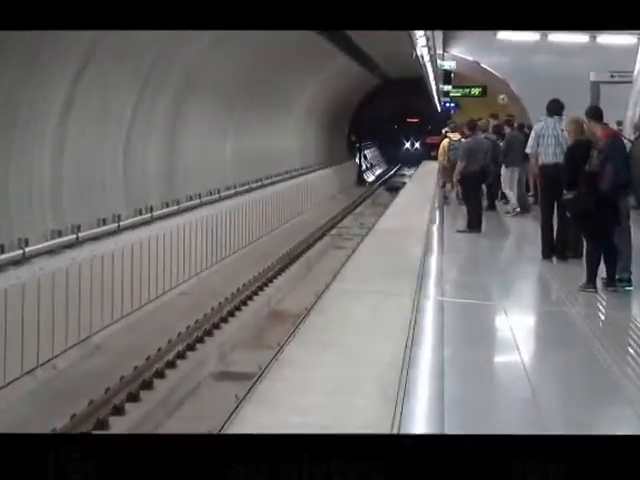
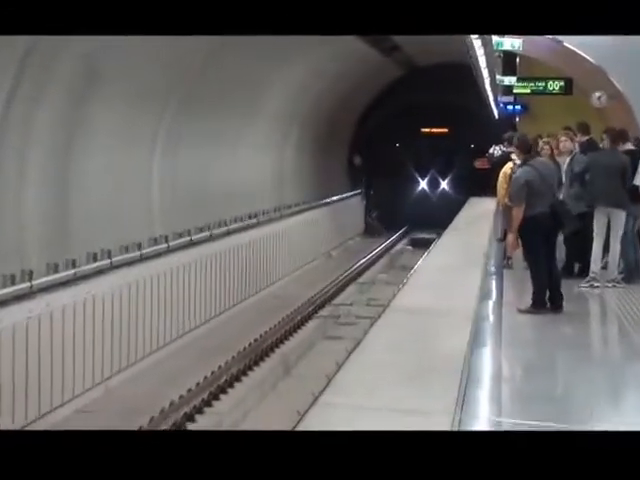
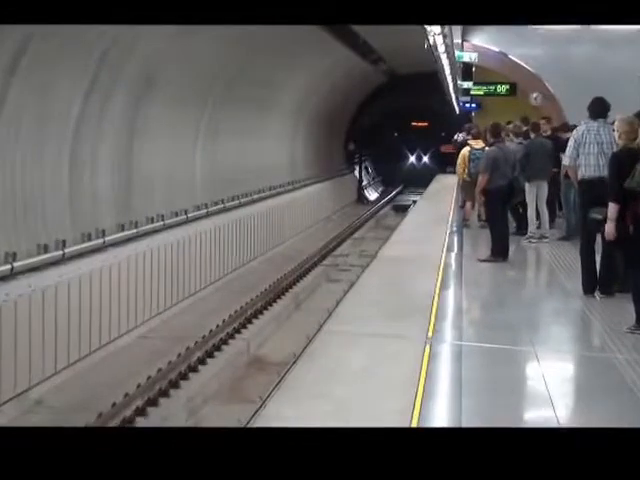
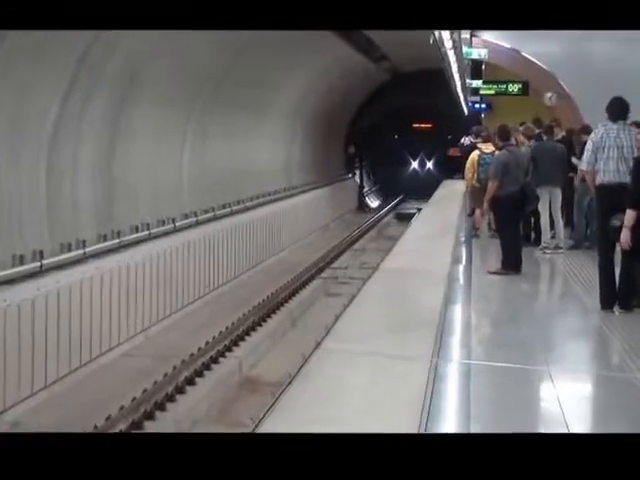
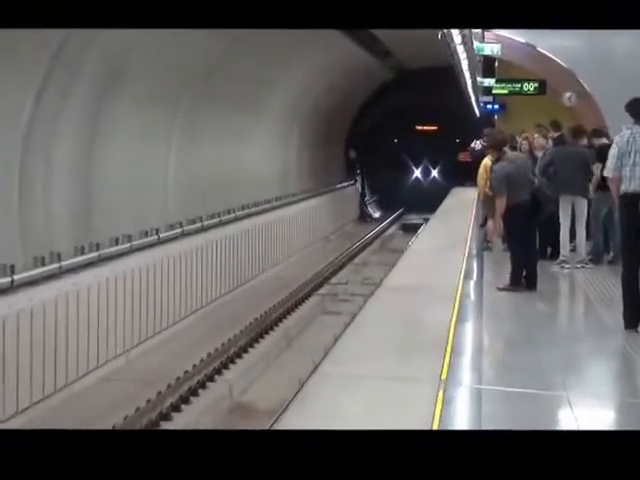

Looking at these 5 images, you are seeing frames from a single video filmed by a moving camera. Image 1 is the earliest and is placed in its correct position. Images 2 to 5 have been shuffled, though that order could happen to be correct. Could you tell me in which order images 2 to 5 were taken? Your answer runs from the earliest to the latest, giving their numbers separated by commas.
3, 4, 5, 2
